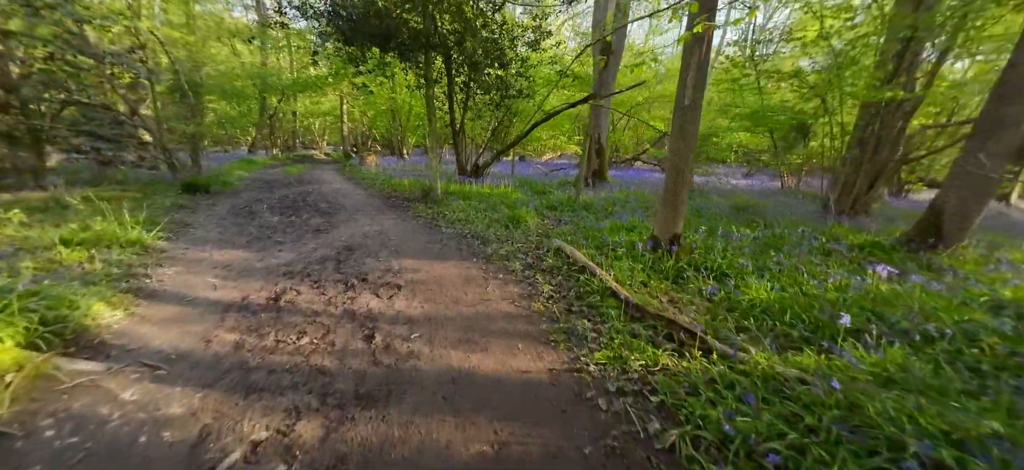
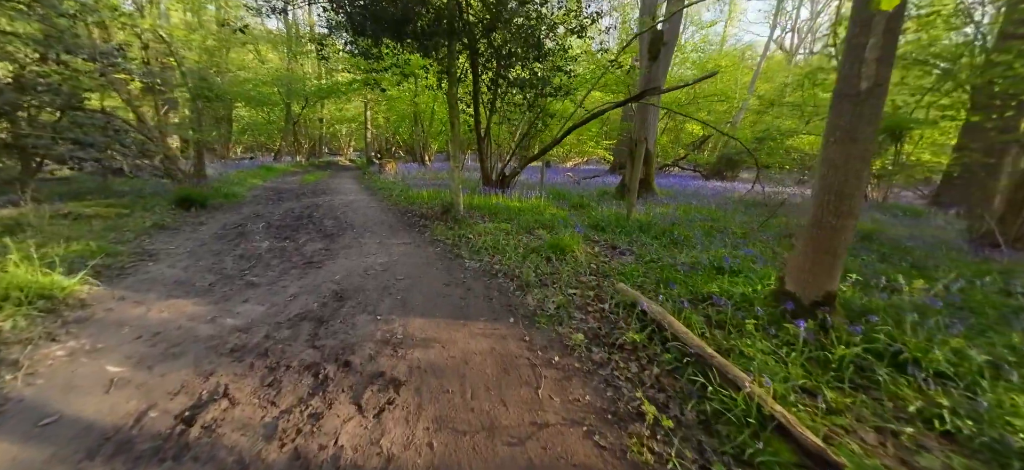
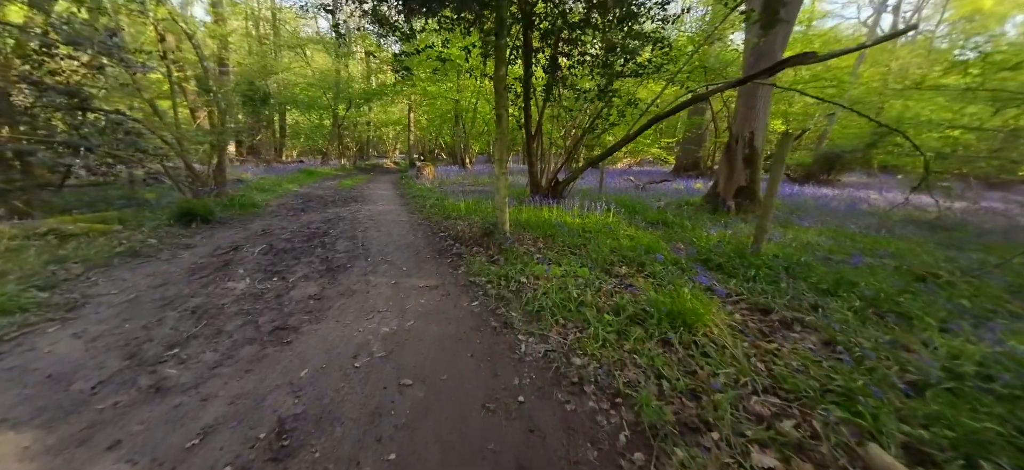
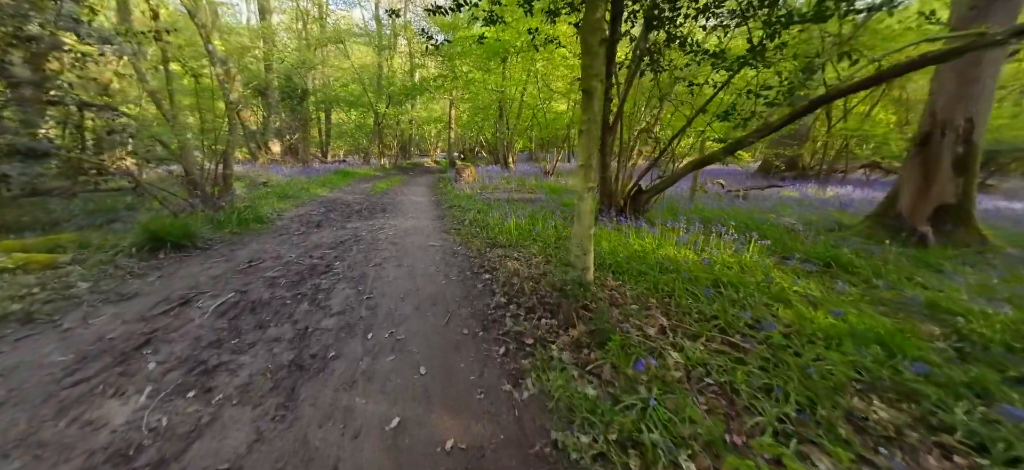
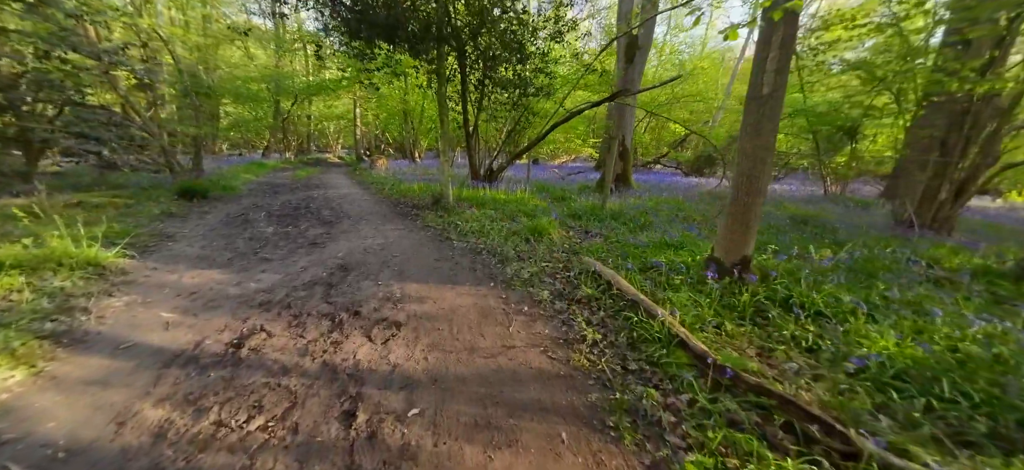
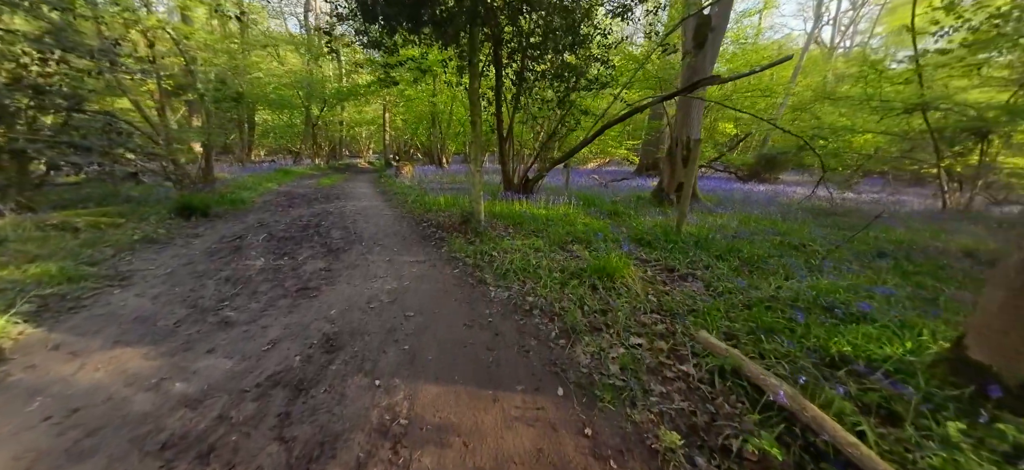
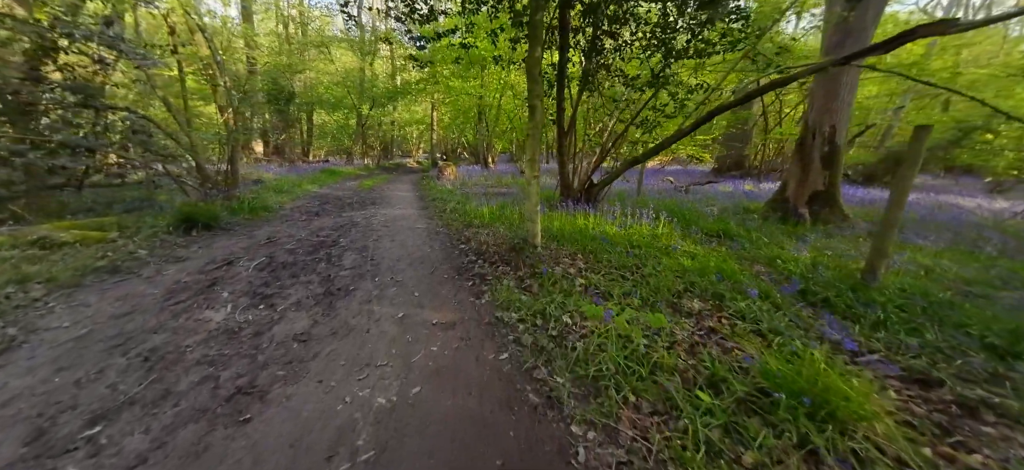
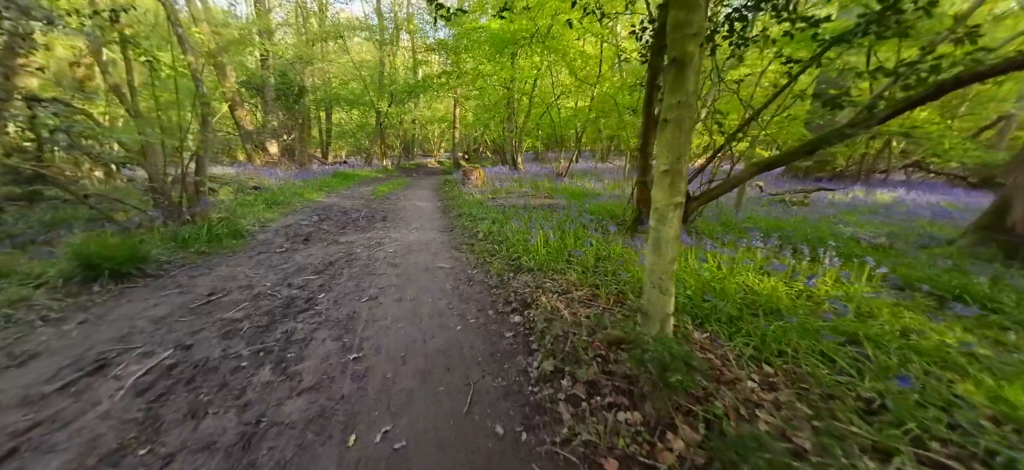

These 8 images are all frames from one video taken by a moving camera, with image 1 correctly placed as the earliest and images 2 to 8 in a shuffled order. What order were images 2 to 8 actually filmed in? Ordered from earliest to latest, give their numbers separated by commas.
5, 2, 6, 3, 7, 4, 8
